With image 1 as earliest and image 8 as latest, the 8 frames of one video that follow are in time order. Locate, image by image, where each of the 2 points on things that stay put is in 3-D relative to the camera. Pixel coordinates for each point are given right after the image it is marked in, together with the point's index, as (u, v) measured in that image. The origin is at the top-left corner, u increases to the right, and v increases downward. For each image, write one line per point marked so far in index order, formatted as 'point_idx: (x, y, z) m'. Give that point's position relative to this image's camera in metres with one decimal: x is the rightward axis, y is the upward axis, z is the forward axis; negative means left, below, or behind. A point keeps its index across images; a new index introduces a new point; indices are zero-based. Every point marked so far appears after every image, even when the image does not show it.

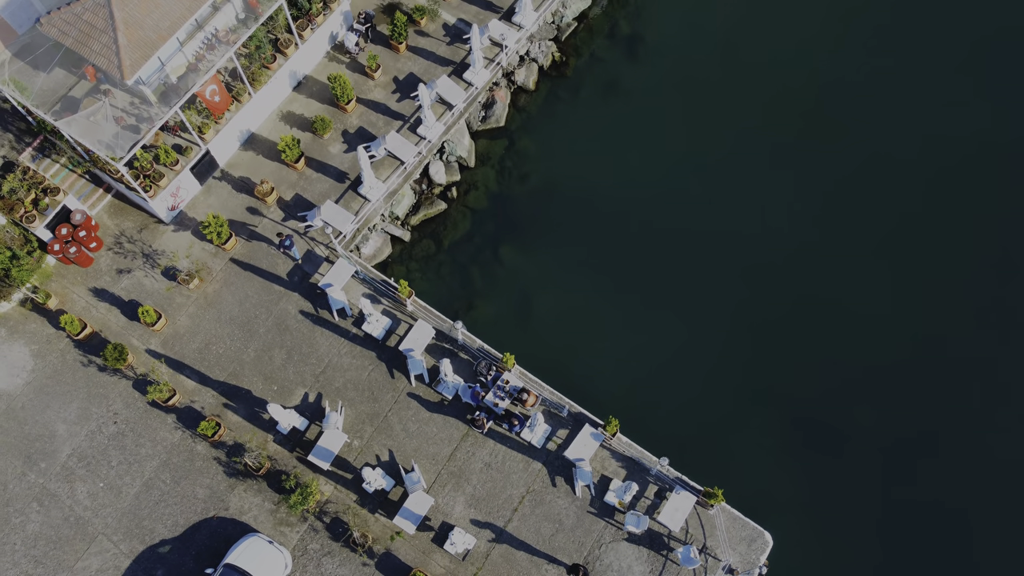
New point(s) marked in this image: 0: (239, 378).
0: (-6.6, -2.2, +19.4) m
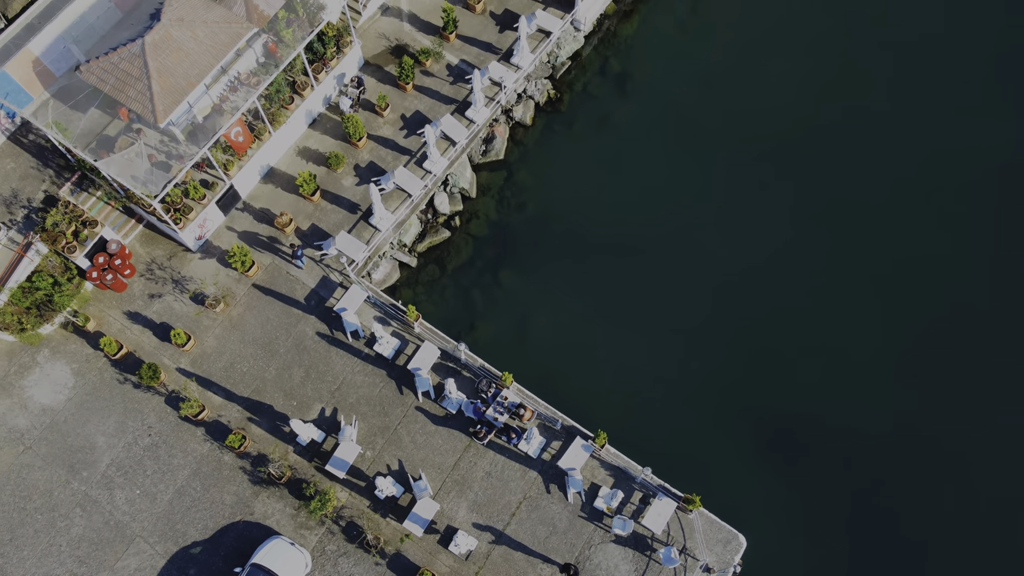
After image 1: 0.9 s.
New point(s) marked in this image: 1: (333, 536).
0: (-6.6, -2.8, +21.3) m
1: (-4.4, -6.2, +20.0) m
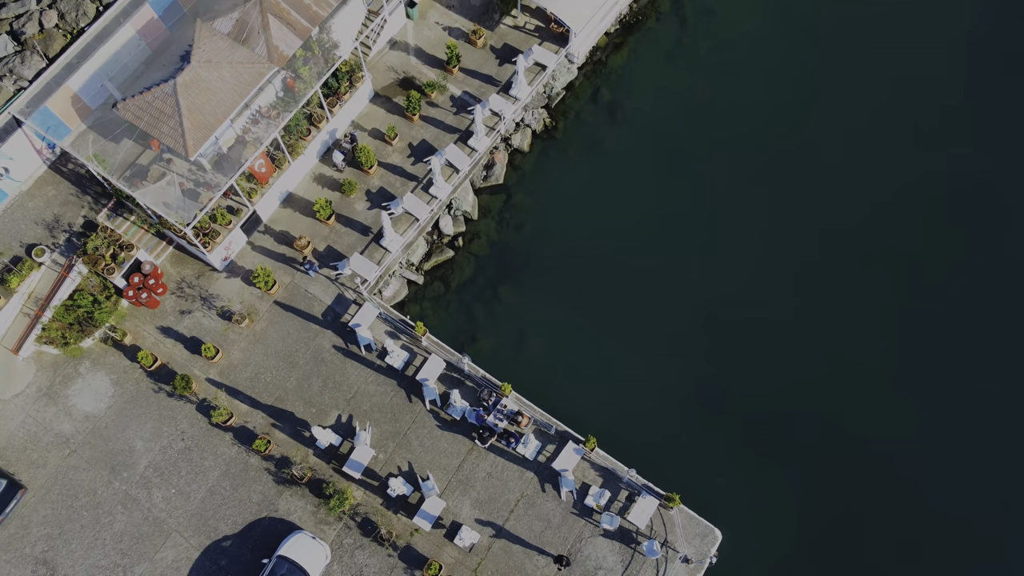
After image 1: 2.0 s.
0: (-6.6, -3.3, +23.5) m
1: (-4.5, -6.7, +22.2) m
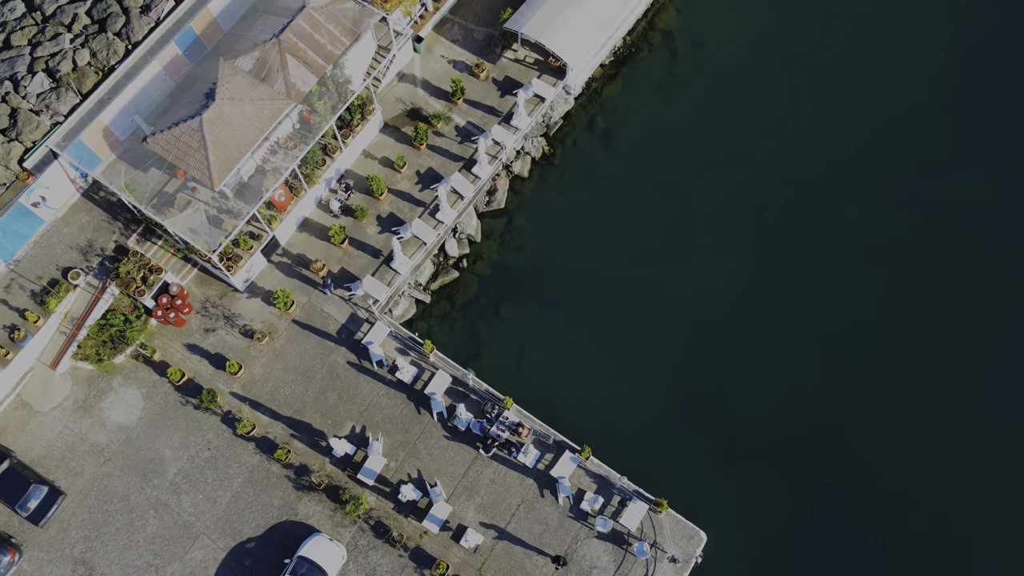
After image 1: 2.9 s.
0: (-6.6, -4.0, +25.3) m
1: (-4.4, -7.3, +24.1) m
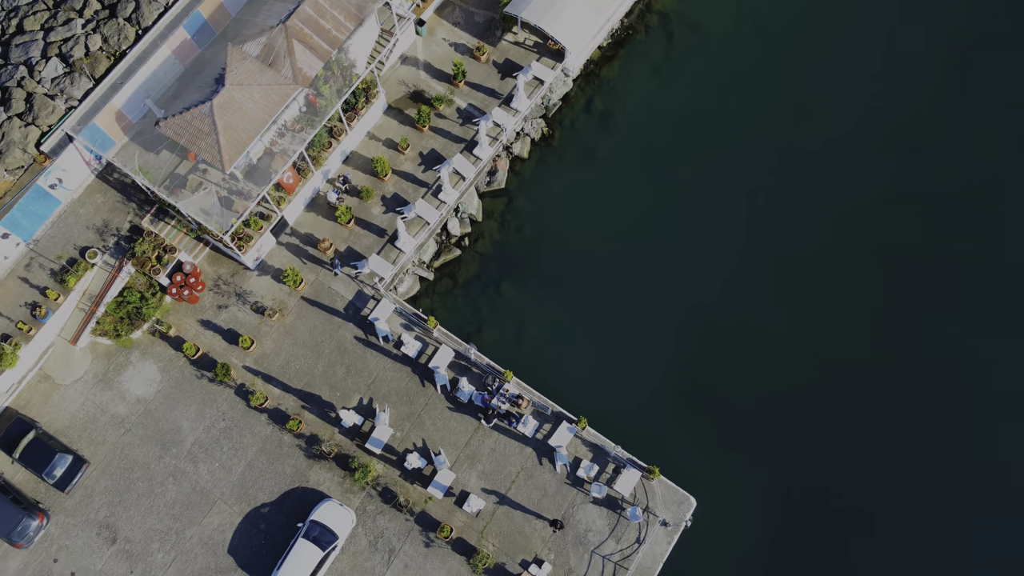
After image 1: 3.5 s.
0: (-6.6, -3.3, +26.6) m
1: (-4.4, -6.7, +25.5) m
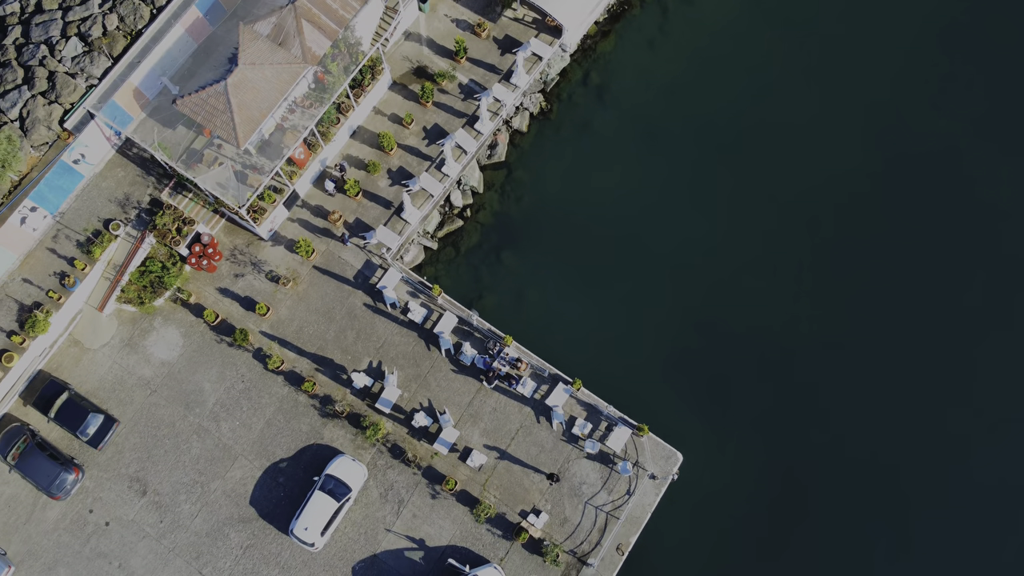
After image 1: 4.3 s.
0: (-6.6, -2.2, +28.4) m
1: (-4.4, -5.7, +27.5) m
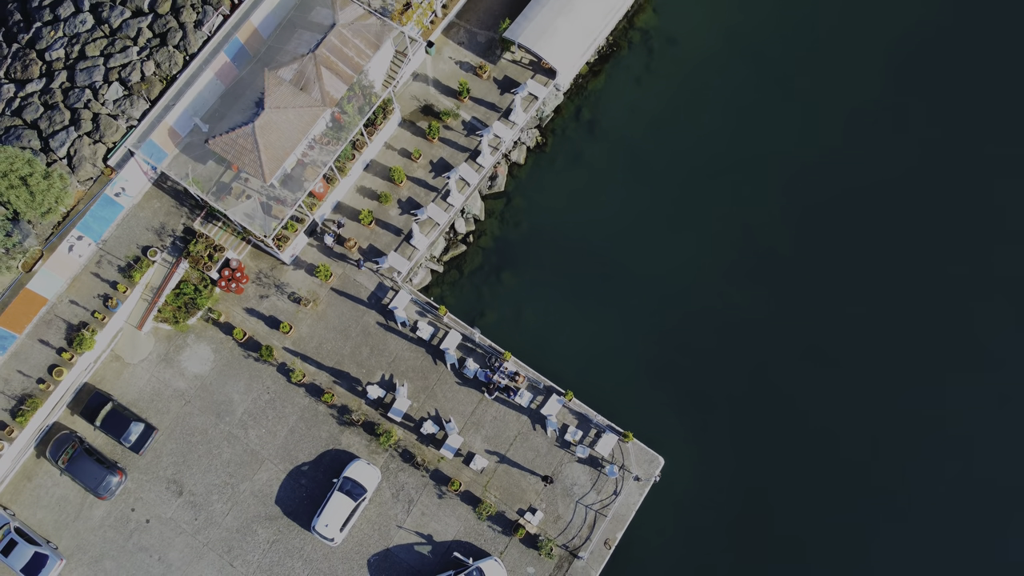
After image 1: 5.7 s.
0: (-6.7, -3.0, +31.4) m
1: (-4.5, -6.4, +30.5) m
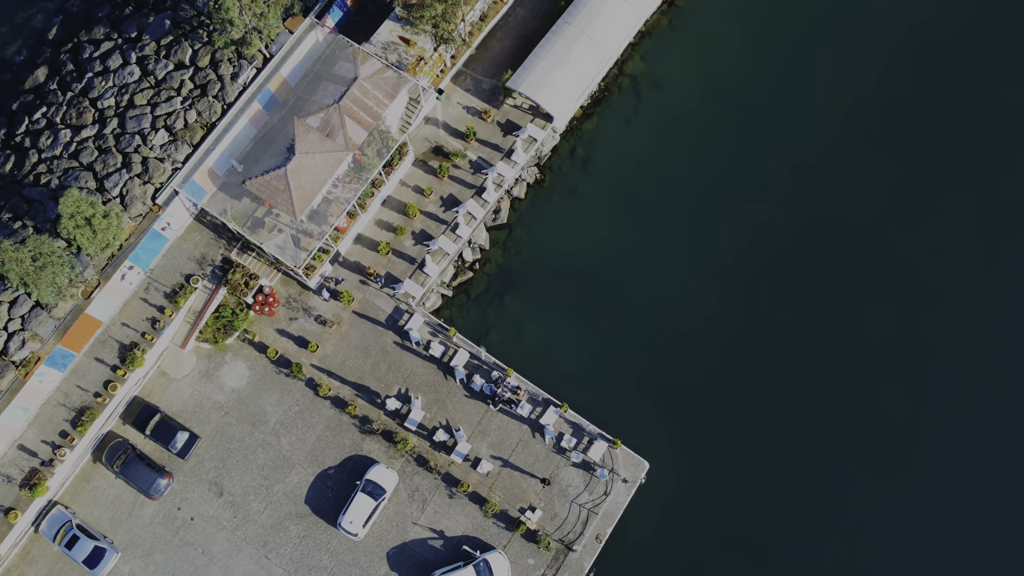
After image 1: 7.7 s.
0: (-6.6, -4.0, +35.4) m
1: (-4.4, -7.5, +34.5) m
